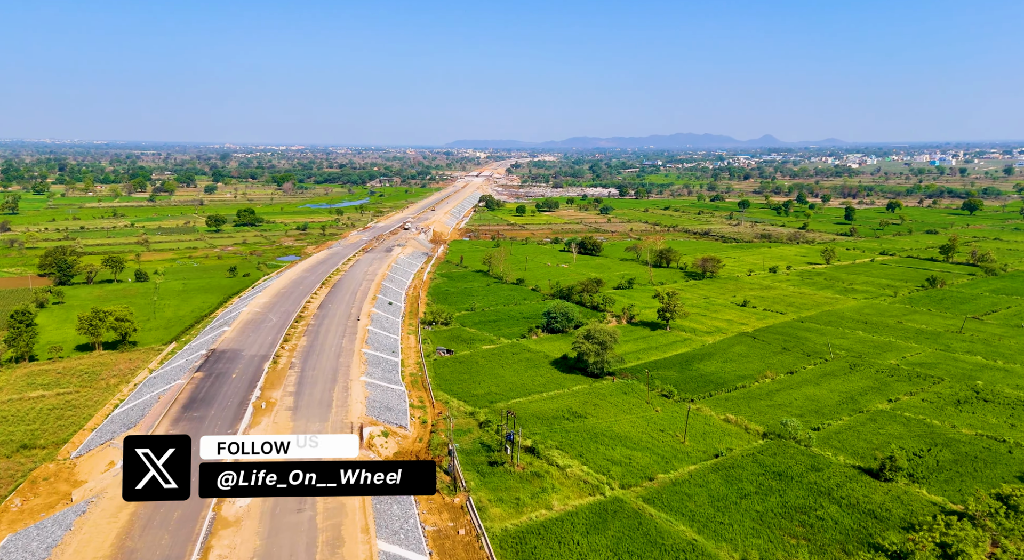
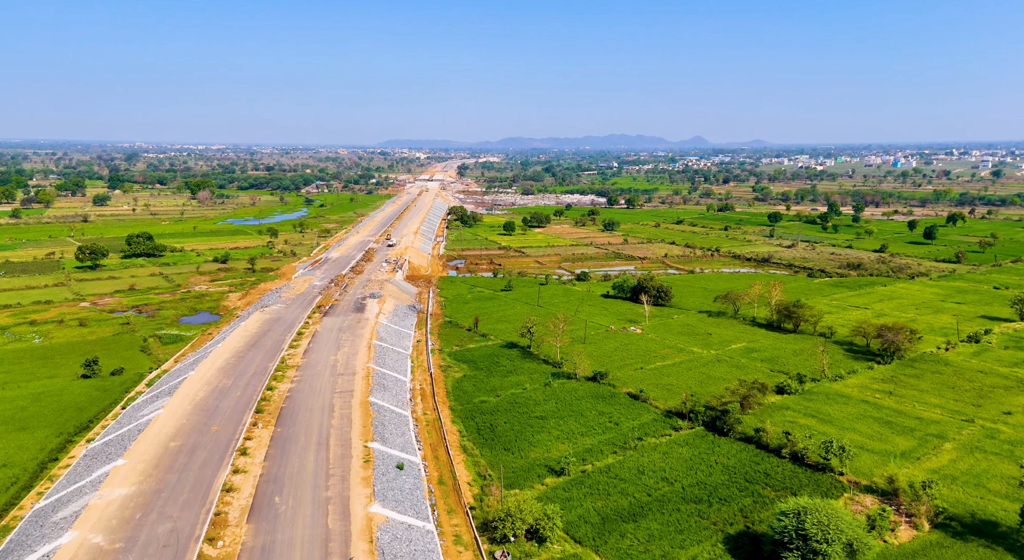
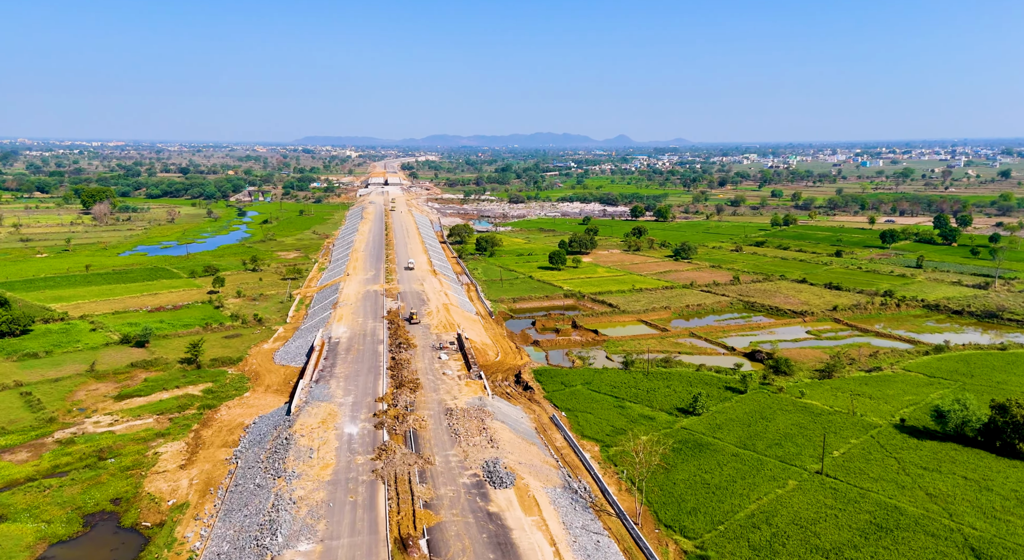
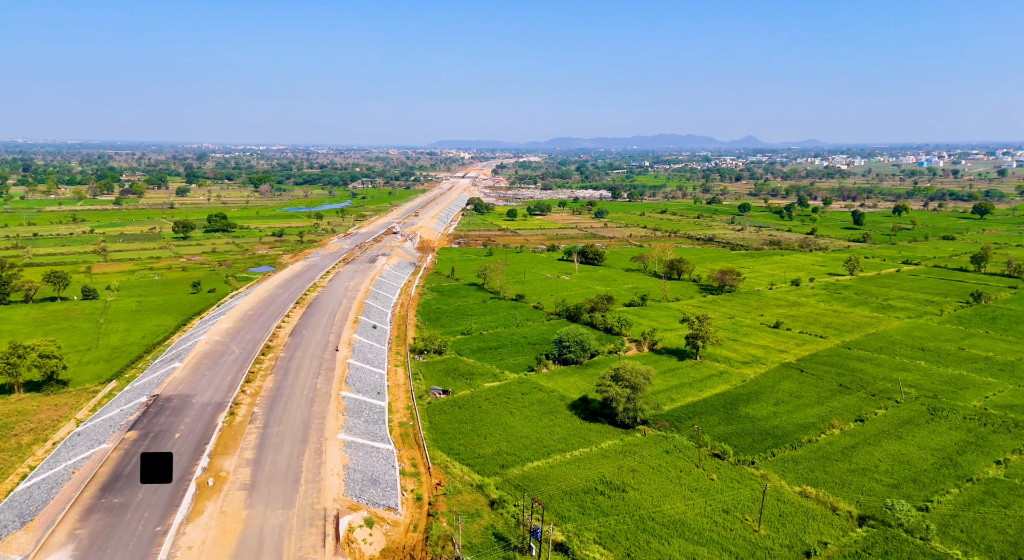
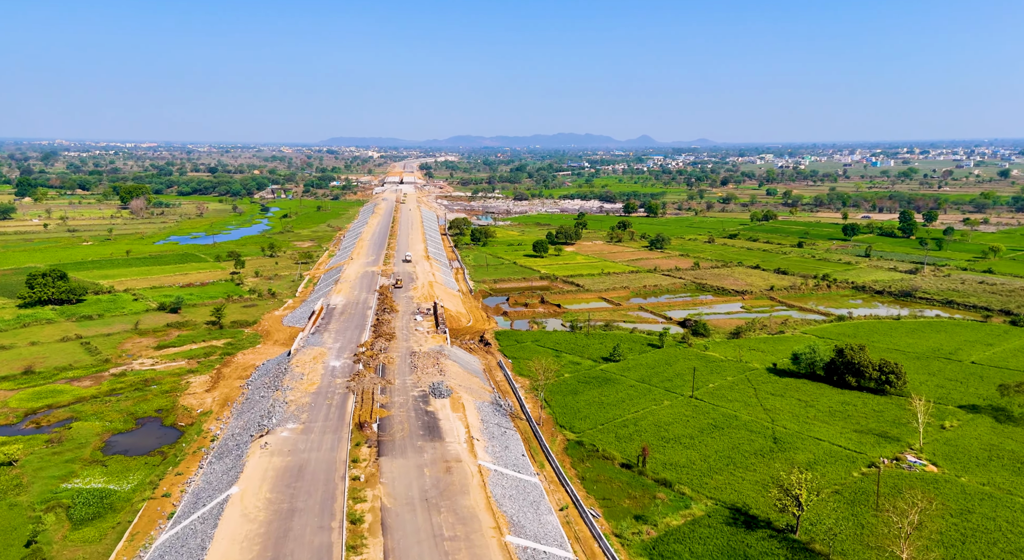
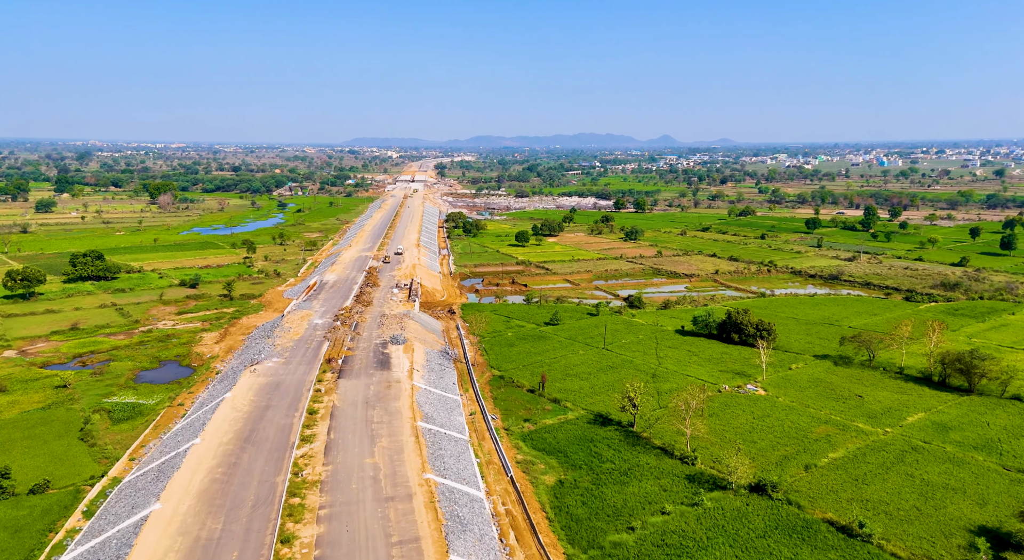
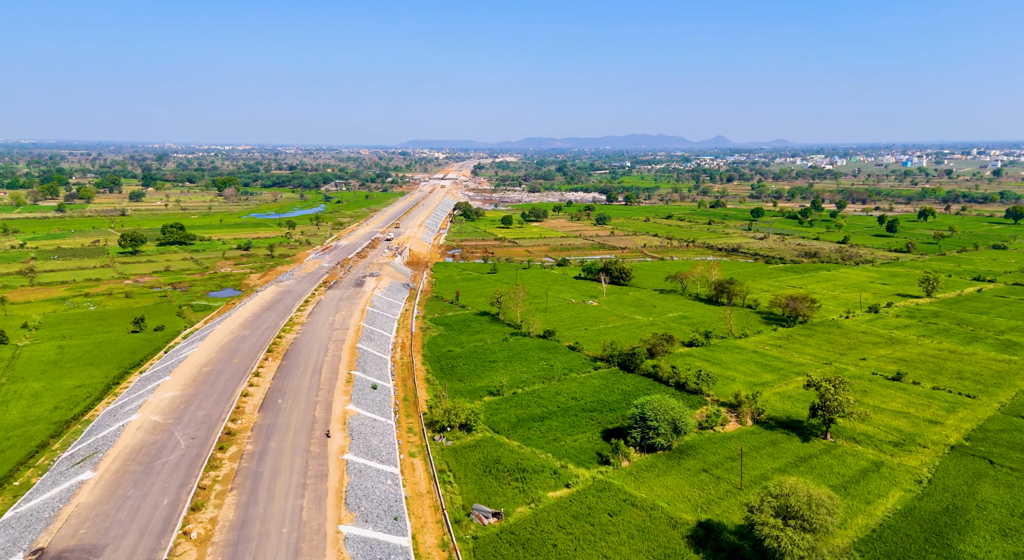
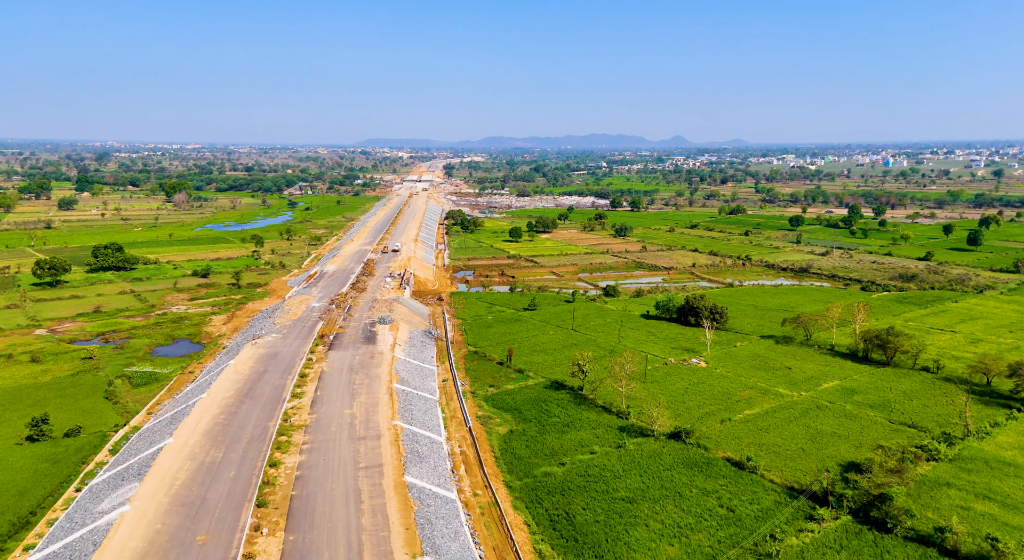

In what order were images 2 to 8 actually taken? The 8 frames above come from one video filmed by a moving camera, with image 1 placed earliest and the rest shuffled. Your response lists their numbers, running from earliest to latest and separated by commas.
4, 7, 2, 8, 6, 5, 3
